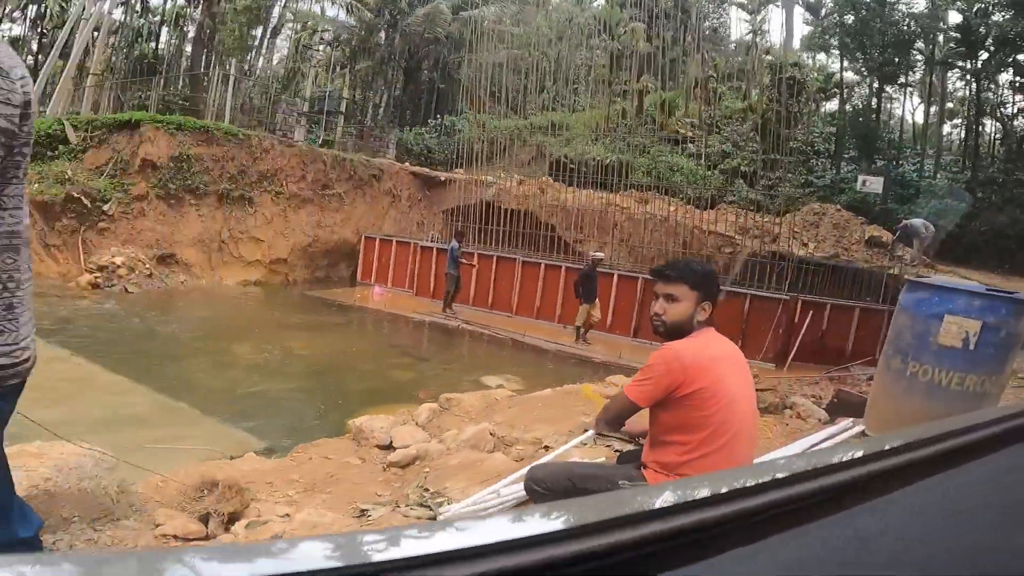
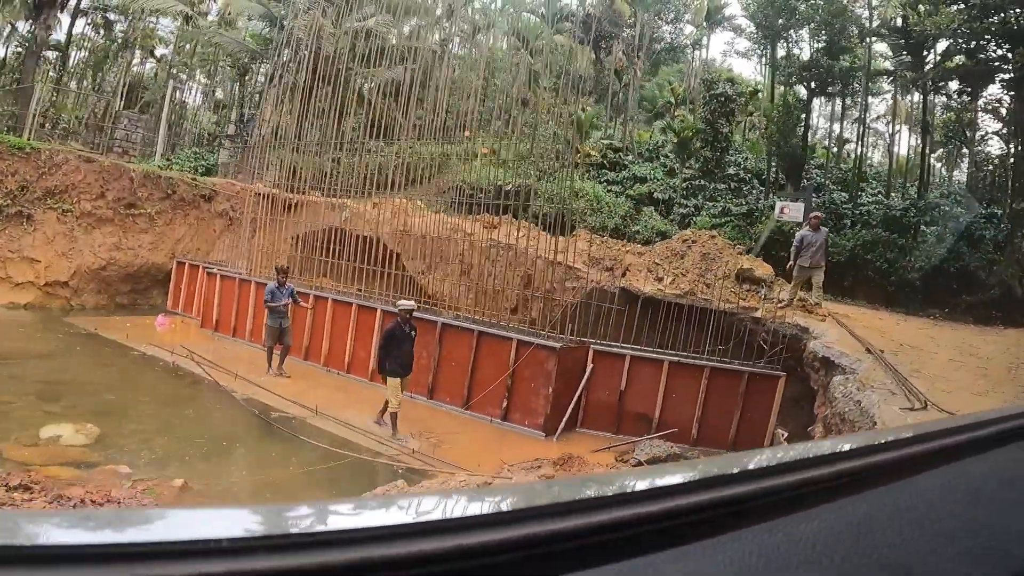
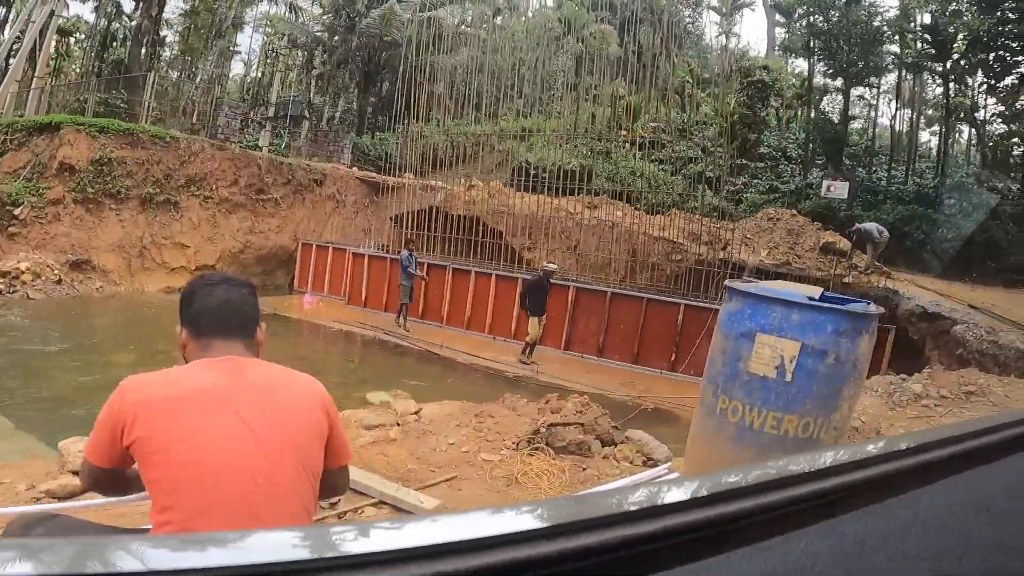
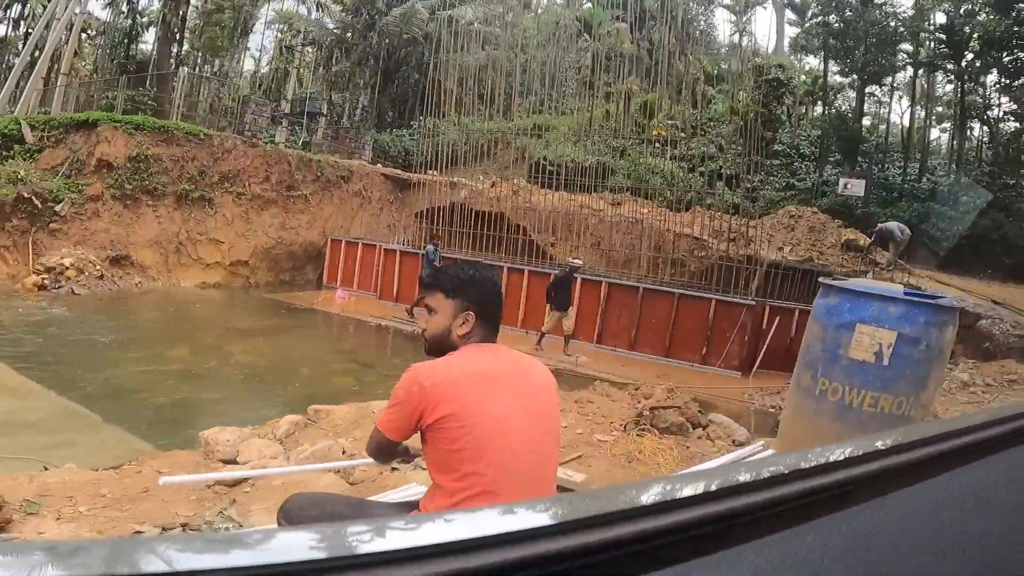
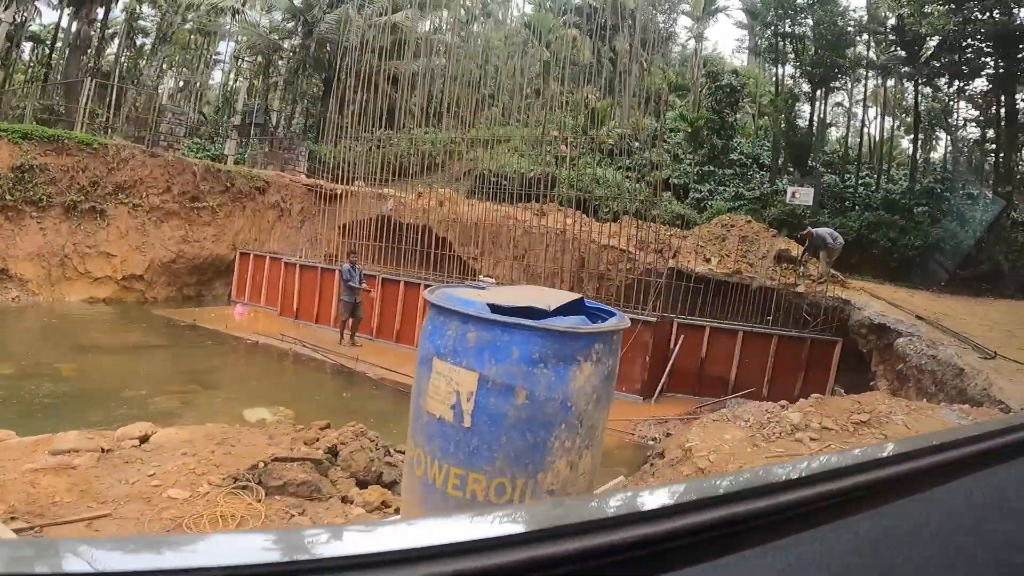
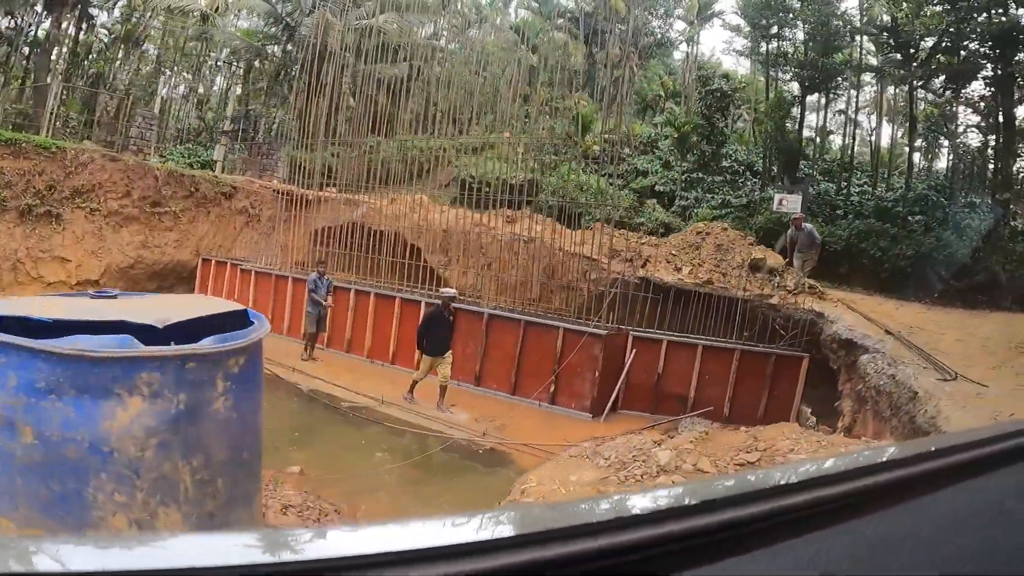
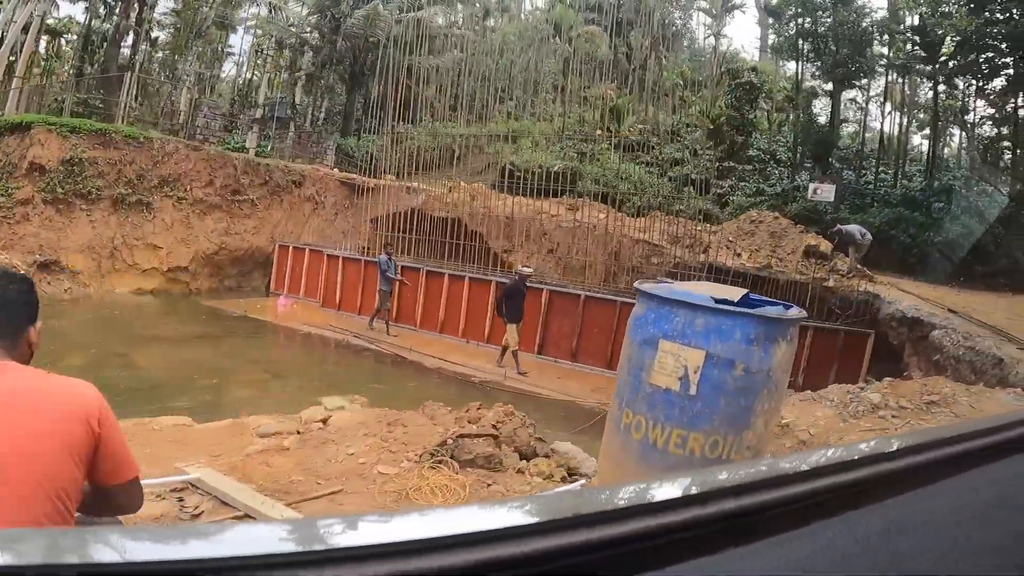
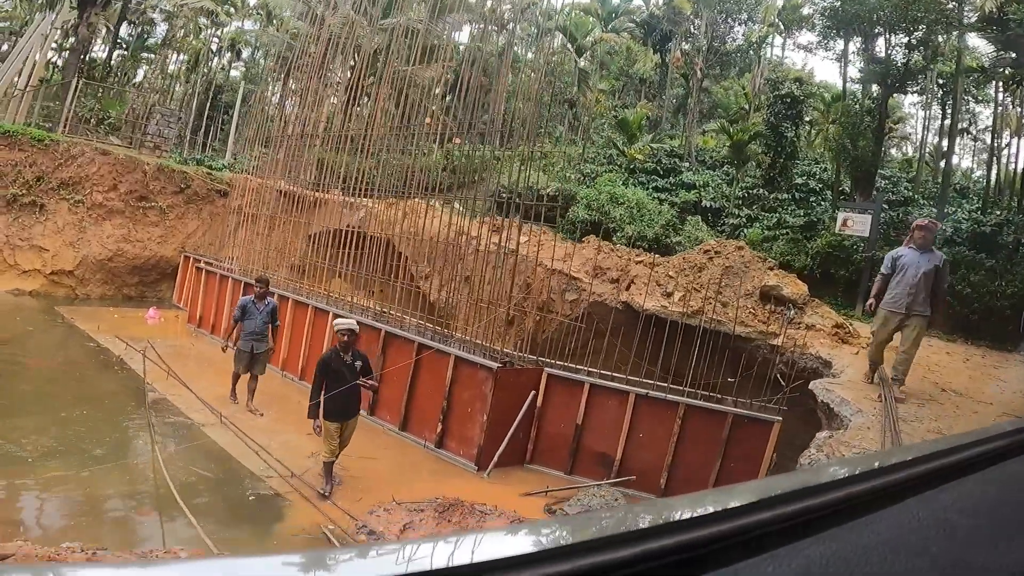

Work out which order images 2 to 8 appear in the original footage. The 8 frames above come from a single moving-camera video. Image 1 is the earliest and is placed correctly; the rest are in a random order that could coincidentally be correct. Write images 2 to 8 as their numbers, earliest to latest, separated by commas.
4, 3, 7, 5, 6, 2, 8
